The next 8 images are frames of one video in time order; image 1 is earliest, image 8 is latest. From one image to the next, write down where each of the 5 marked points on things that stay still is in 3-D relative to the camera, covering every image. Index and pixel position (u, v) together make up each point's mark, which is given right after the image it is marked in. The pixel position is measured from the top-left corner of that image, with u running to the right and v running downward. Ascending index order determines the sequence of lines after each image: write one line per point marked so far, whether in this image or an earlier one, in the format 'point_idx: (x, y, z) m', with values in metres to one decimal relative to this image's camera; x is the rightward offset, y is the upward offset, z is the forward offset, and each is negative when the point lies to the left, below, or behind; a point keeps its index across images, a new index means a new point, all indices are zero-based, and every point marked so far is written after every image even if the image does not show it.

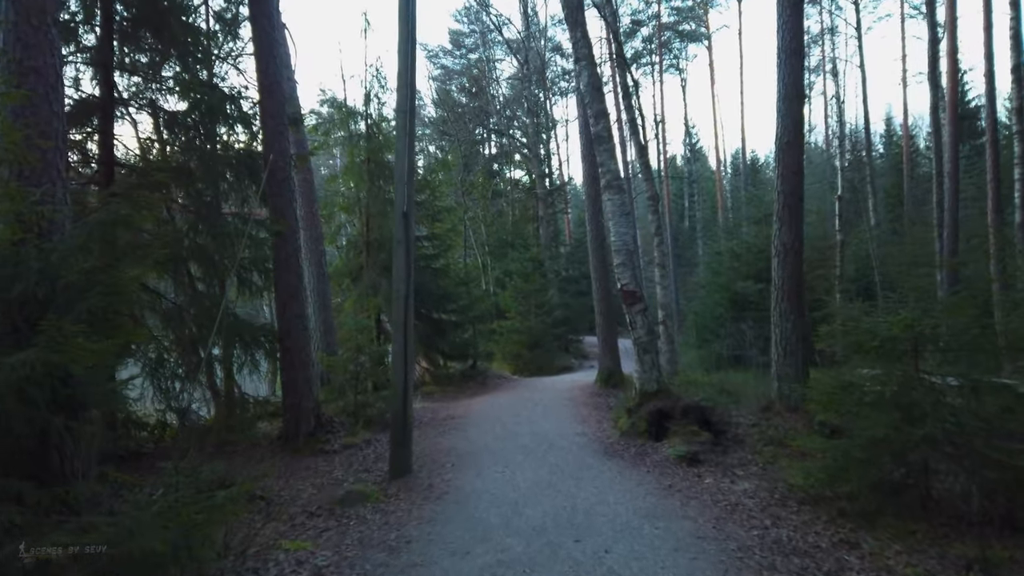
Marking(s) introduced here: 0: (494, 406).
0: (-0.4, -2.7, +16.6) m
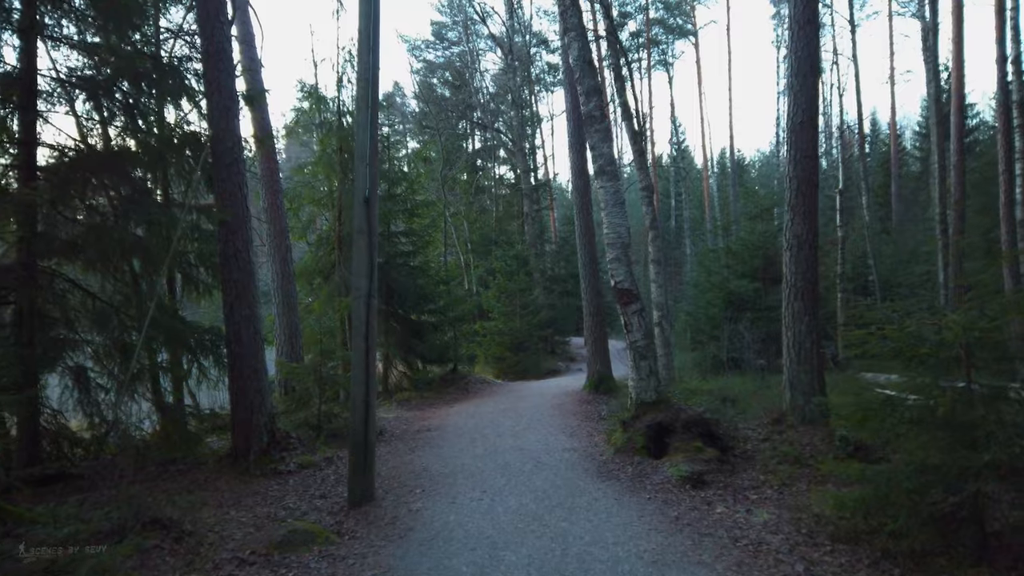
0: (-0.8, -2.7, +15.1) m
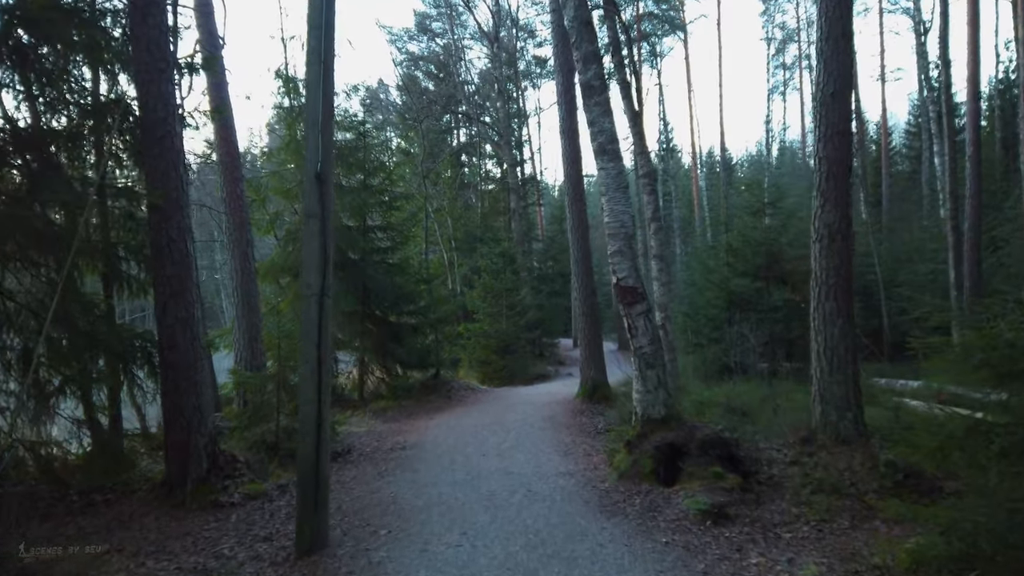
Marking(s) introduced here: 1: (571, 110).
0: (-1.1, -2.6, +13.5) m
1: (+1.4, +4.2, +16.9) m
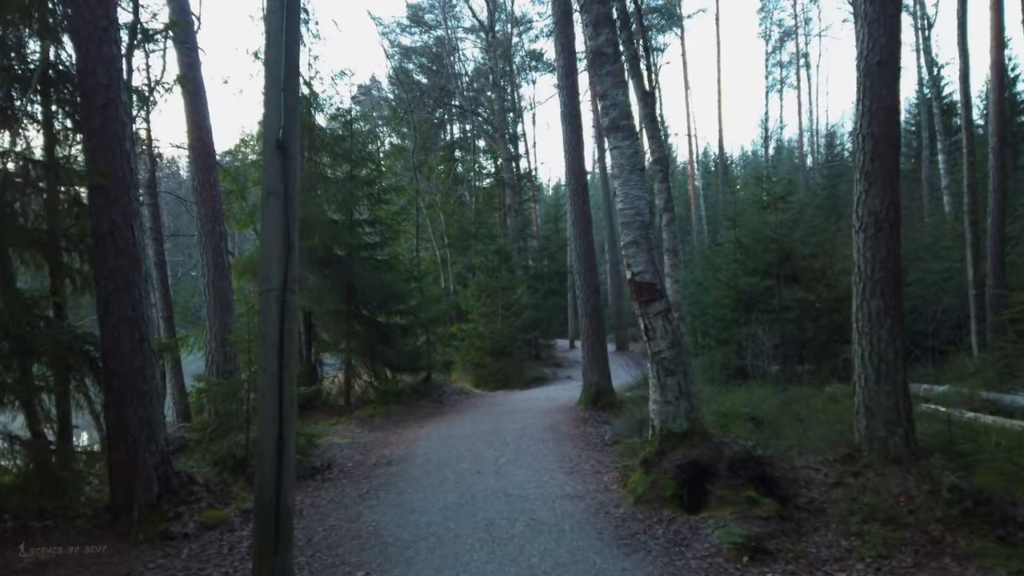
0: (-1.1, -2.6, +12.3) m
1: (+1.3, +4.2, +15.7) m
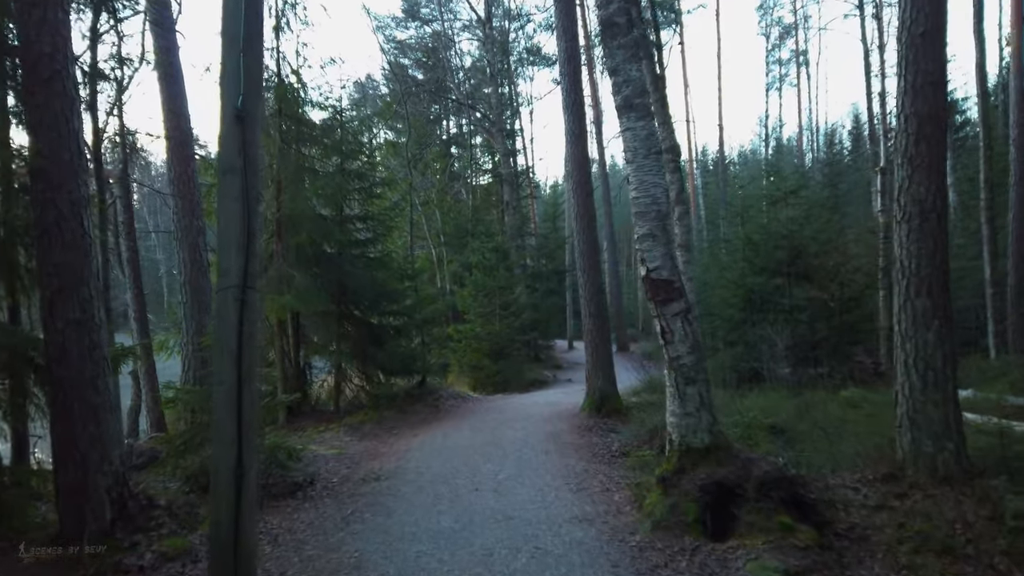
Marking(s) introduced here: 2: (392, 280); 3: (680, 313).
0: (-1.1, -2.6, +11.4) m
1: (+1.3, +4.2, +14.7) m
2: (-3.1, +0.2, +18.4) m
3: (+1.8, -0.3, +7.6) m
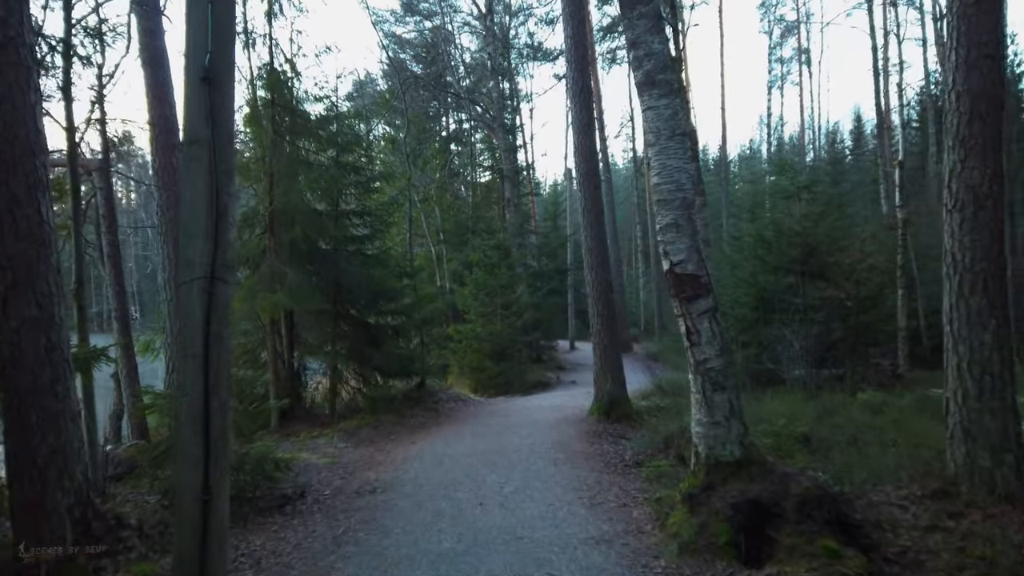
0: (-1.0, -2.5, +10.6) m
1: (+1.4, +4.3, +14.0) m
2: (-3.0, +0.2, +17.7) m
3: (+1.9, -0.2, +6.8) m
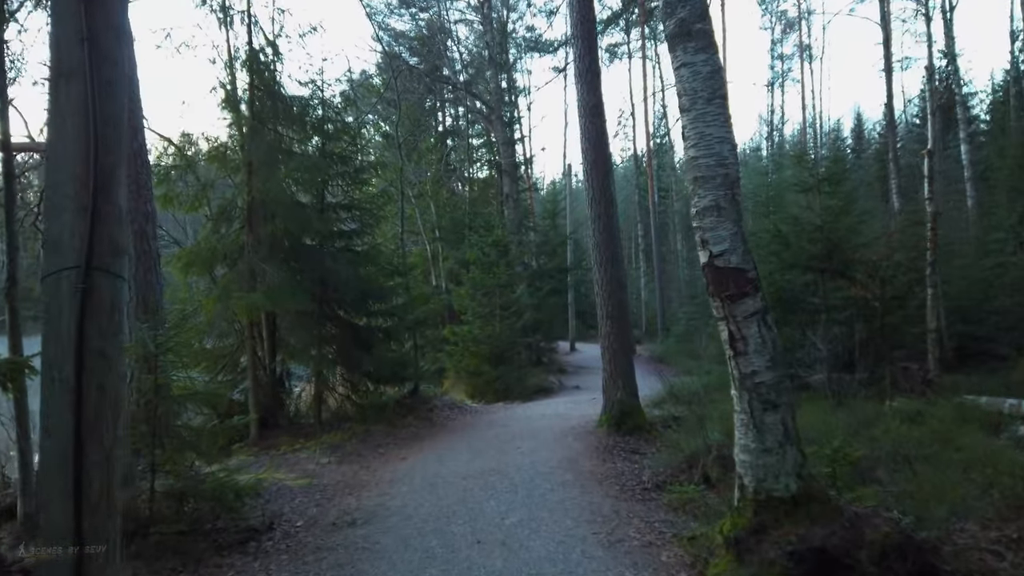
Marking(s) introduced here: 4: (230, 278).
0: (-1.0, -2.5, +9.3) m
1: (+1.4, +4.3, +12.7) m
2: (-3.0, +0.3, +16.4) m
3: (+1.9, -0.2, +5.6) m
4: (-5.6, +0.2, +14.1) m
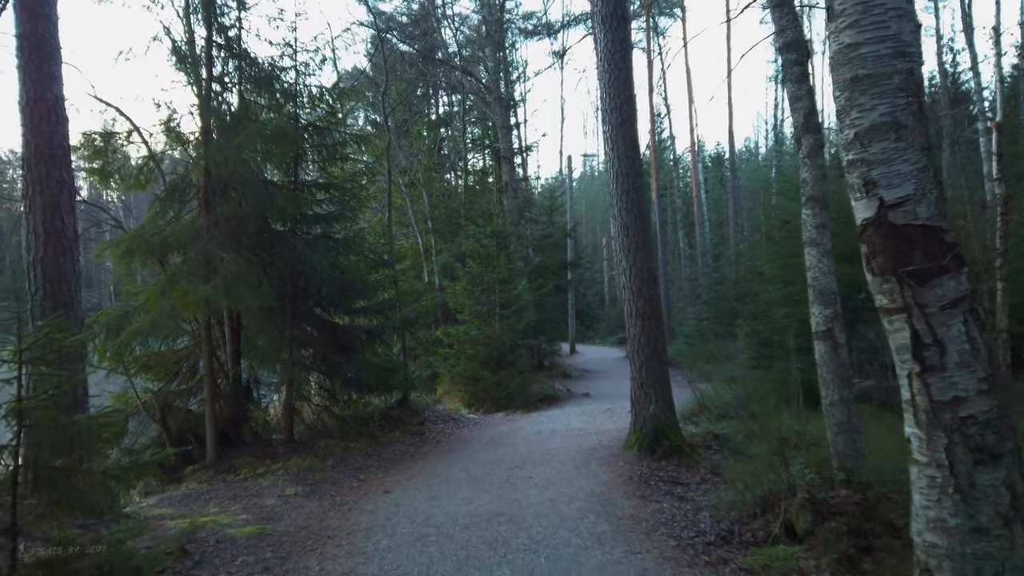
0: (-0.8, -2.4, +7.1) m
1: (+1.5, +4.4, +10.5) m
2: (-2.9, +0.4, +14.1) m
3: (+2.1, -0.1, +3.3) m
4: (-5.5, +0.3, +11.8) m
